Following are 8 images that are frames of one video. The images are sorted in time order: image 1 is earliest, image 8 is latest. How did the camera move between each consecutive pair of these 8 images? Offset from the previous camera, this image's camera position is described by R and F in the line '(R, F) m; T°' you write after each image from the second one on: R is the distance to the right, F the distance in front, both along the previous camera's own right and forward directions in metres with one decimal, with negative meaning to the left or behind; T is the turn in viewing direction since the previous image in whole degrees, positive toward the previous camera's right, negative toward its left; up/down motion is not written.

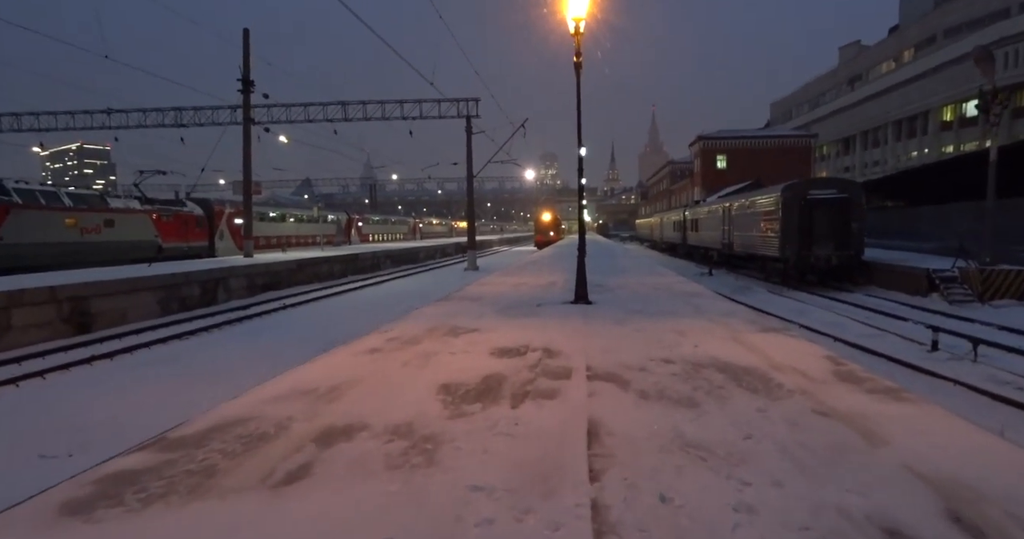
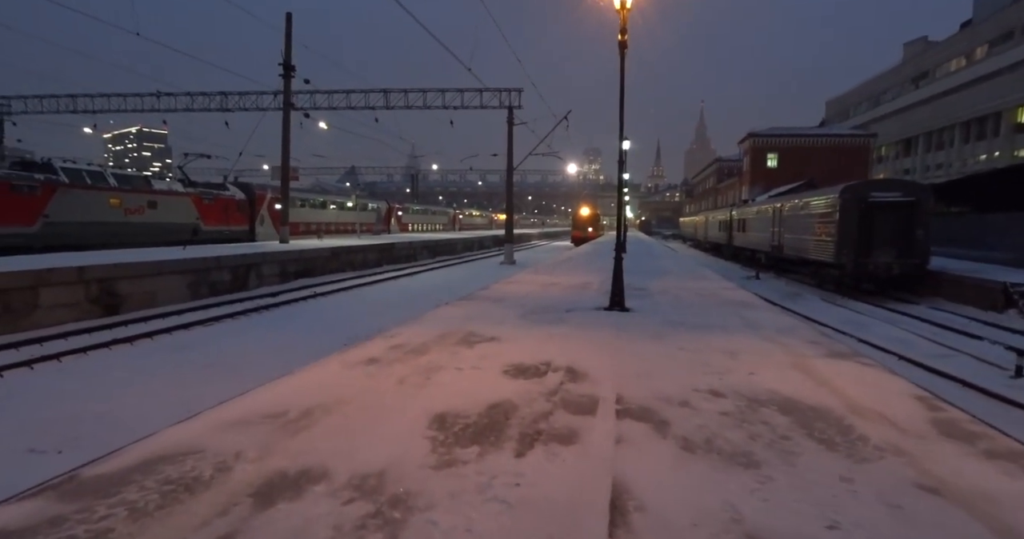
(+0.1, +0.9) m; -4°
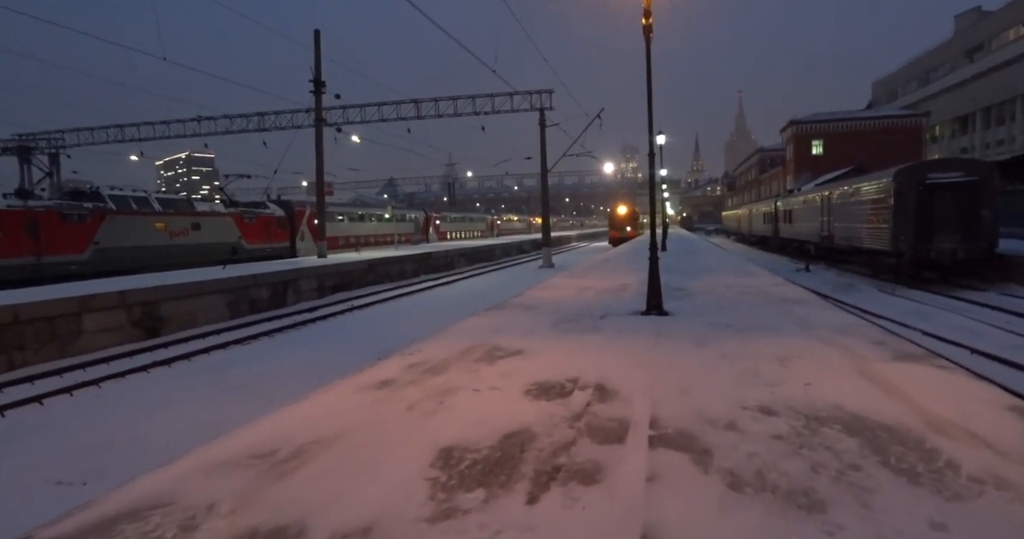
(+0.2, +0.5) m; -4°
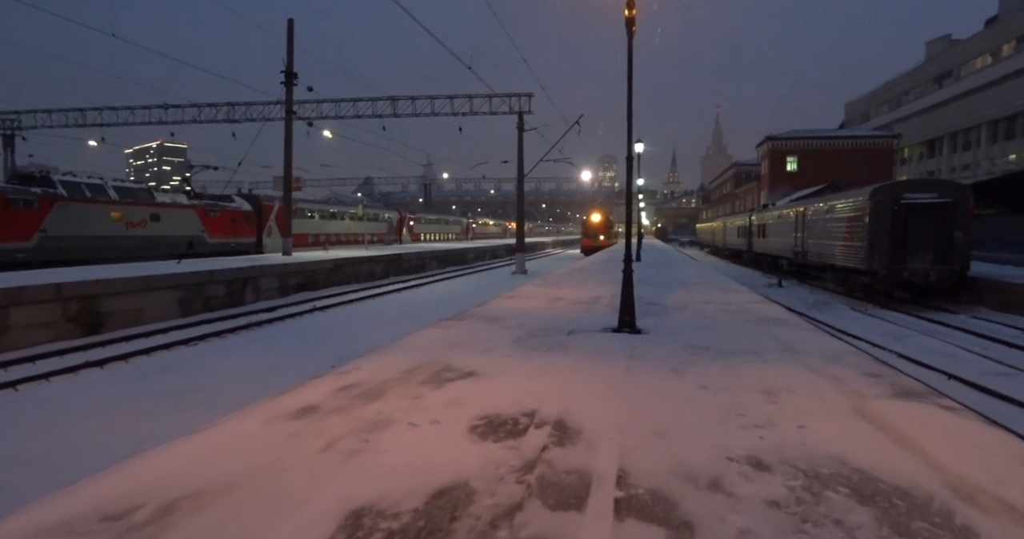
(+0.2, +0.7) m; +3°
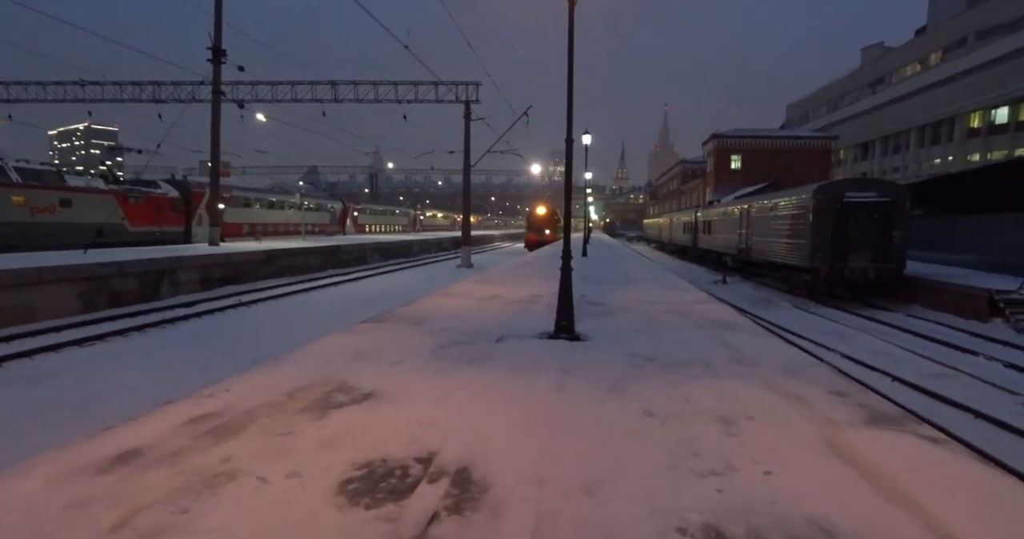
(+0.3, +0.9) m; +5°
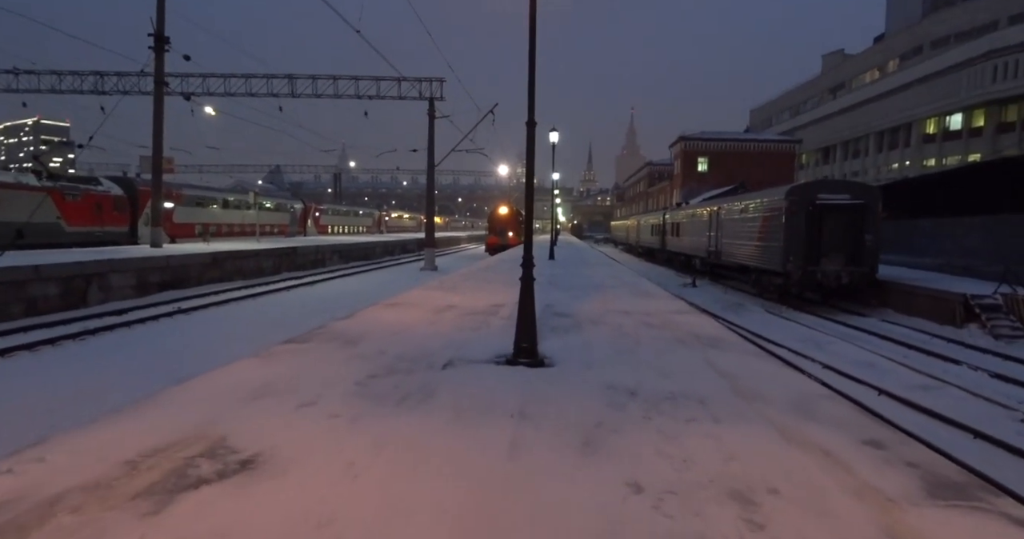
(+0.2, +1.1) m; +3°
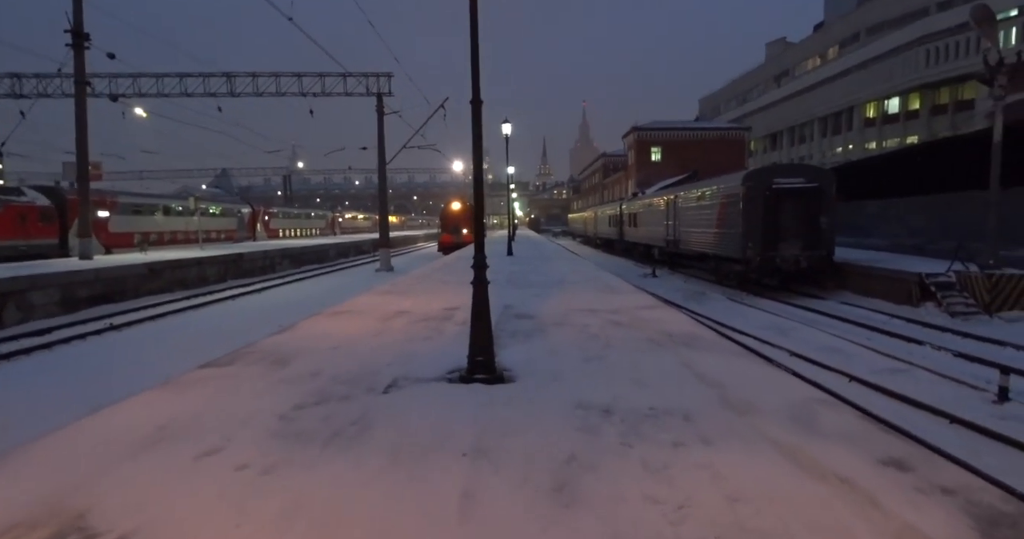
(+0.1, +0.7) m; +4°
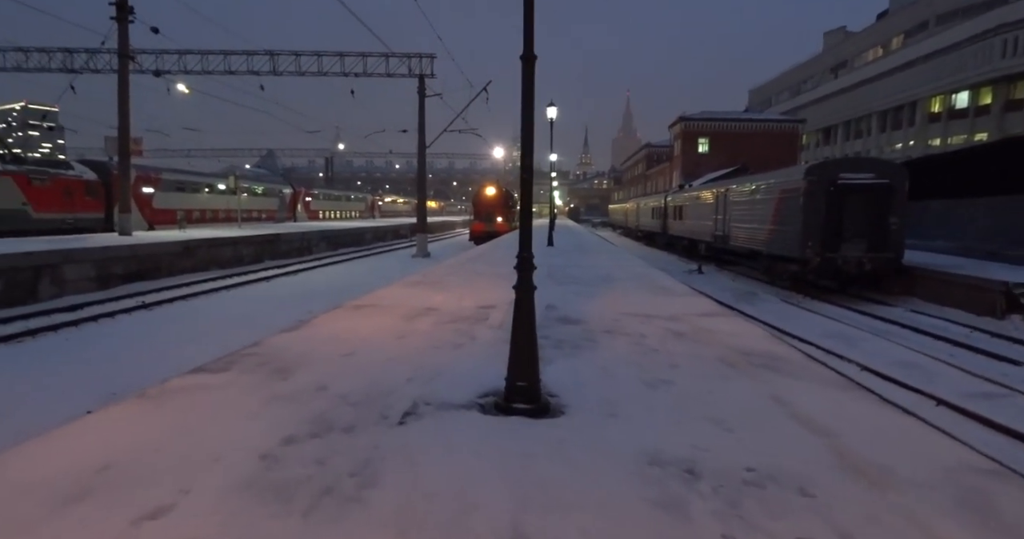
(-0.1, +0.9) m; -4°
